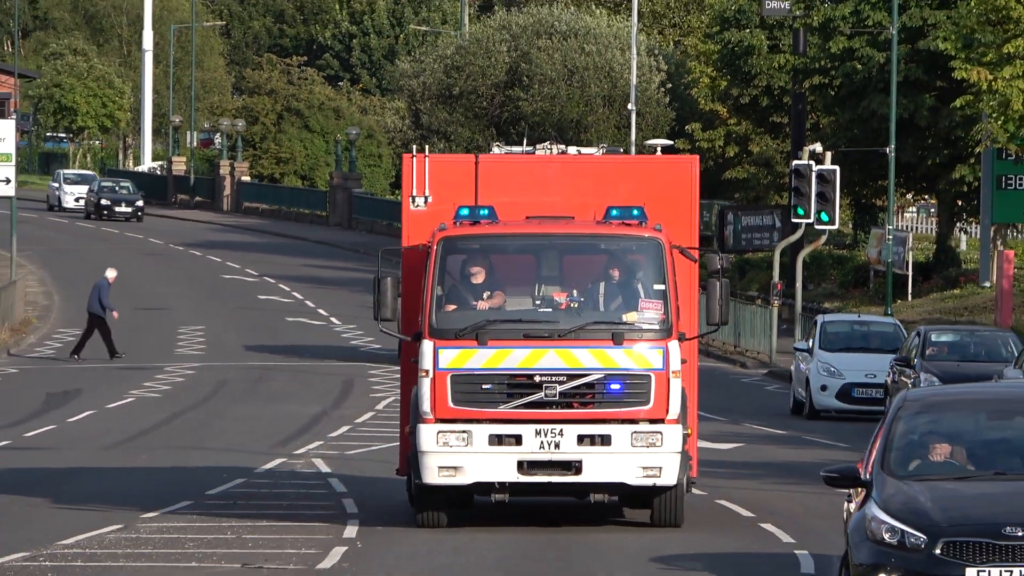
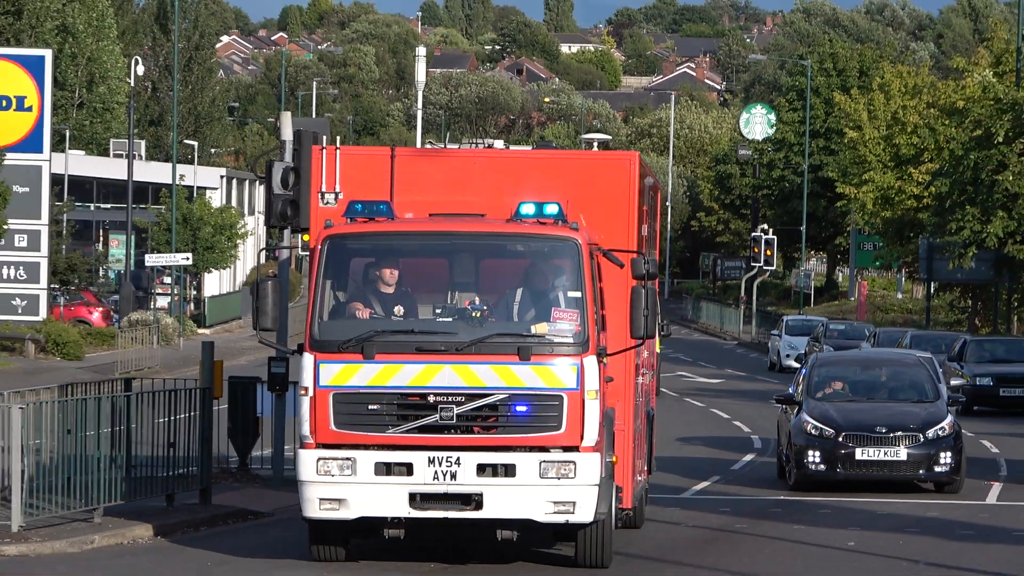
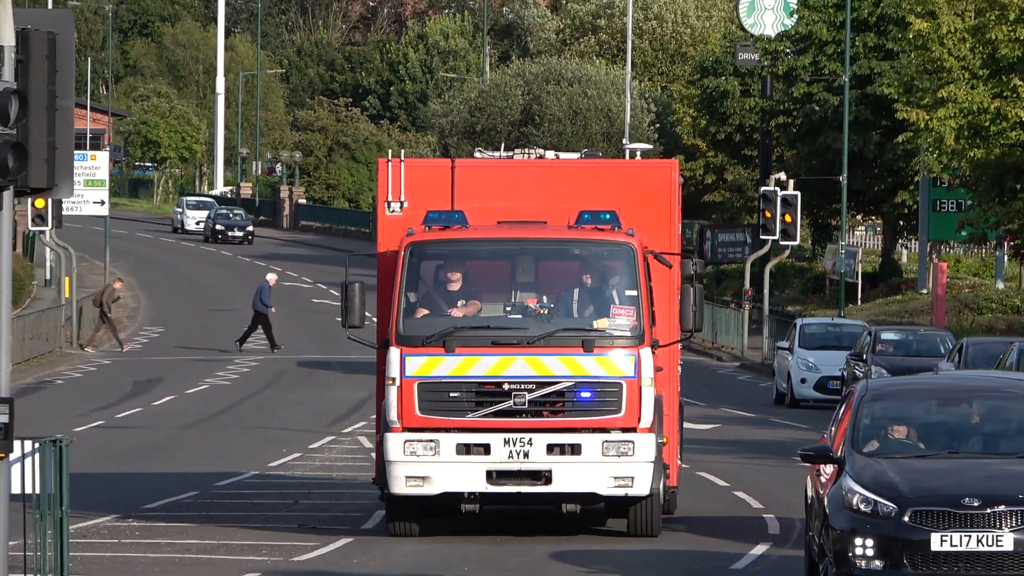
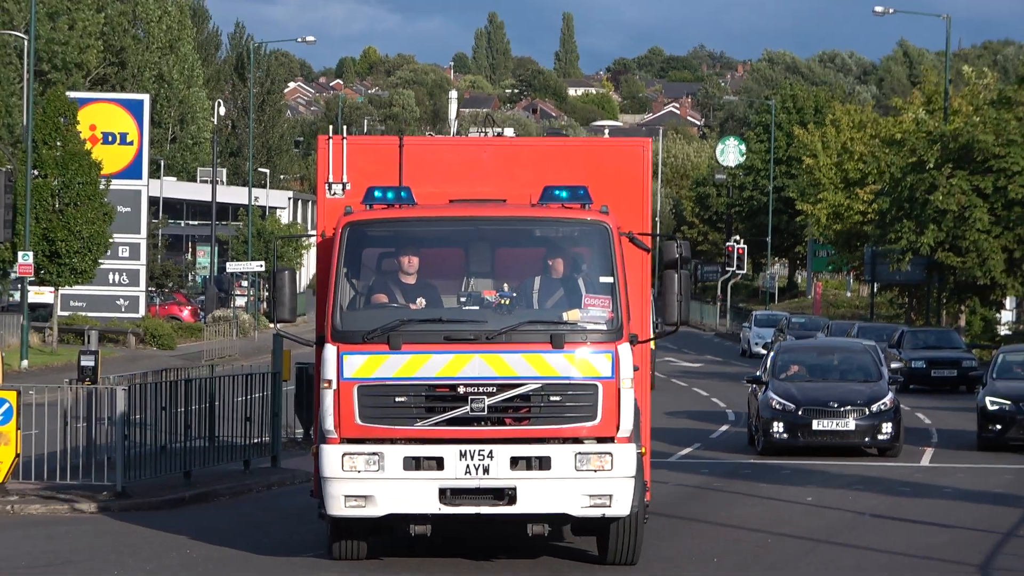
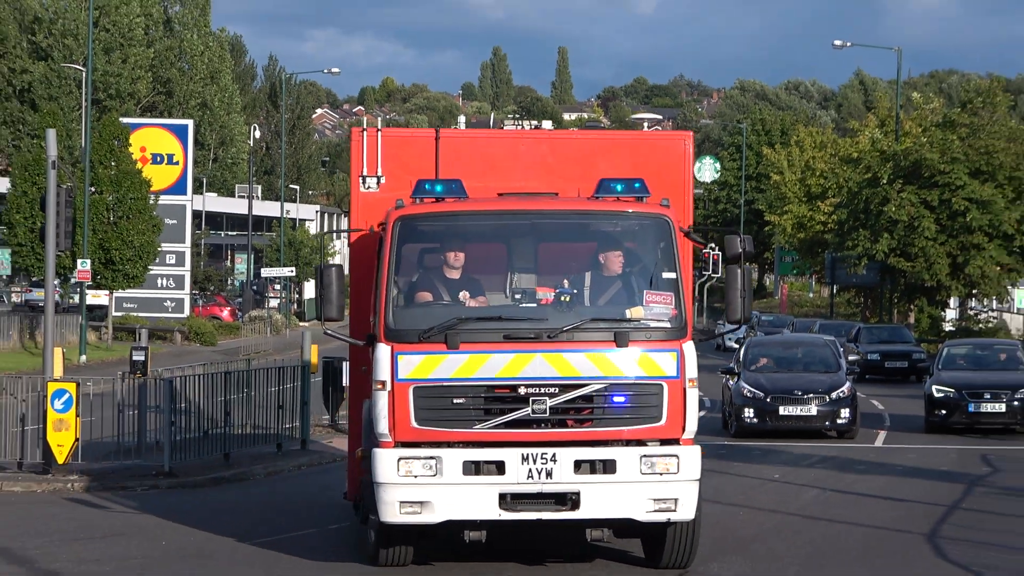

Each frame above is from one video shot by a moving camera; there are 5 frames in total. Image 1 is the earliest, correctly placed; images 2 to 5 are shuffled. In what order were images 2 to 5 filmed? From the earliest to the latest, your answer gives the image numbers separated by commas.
3, 2, 4, 5
